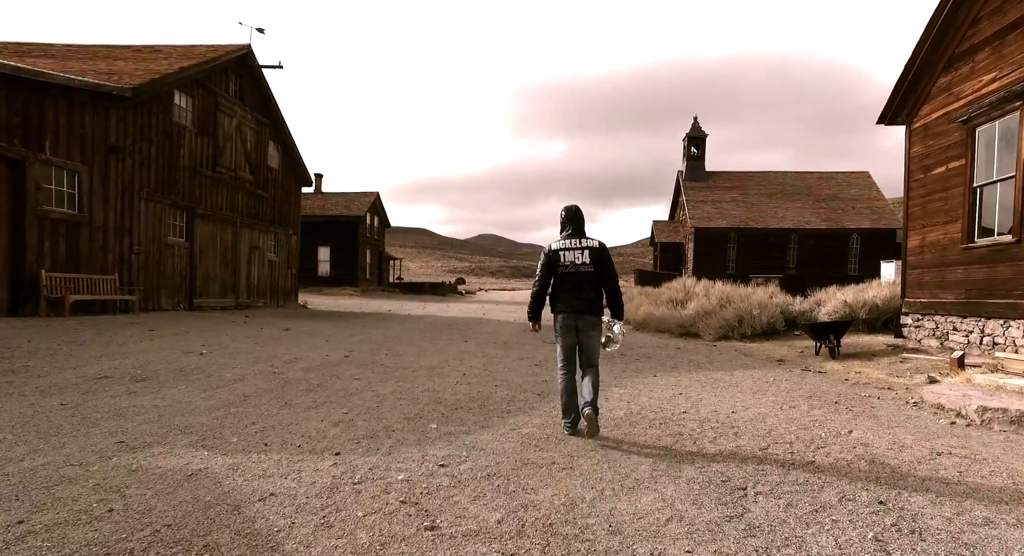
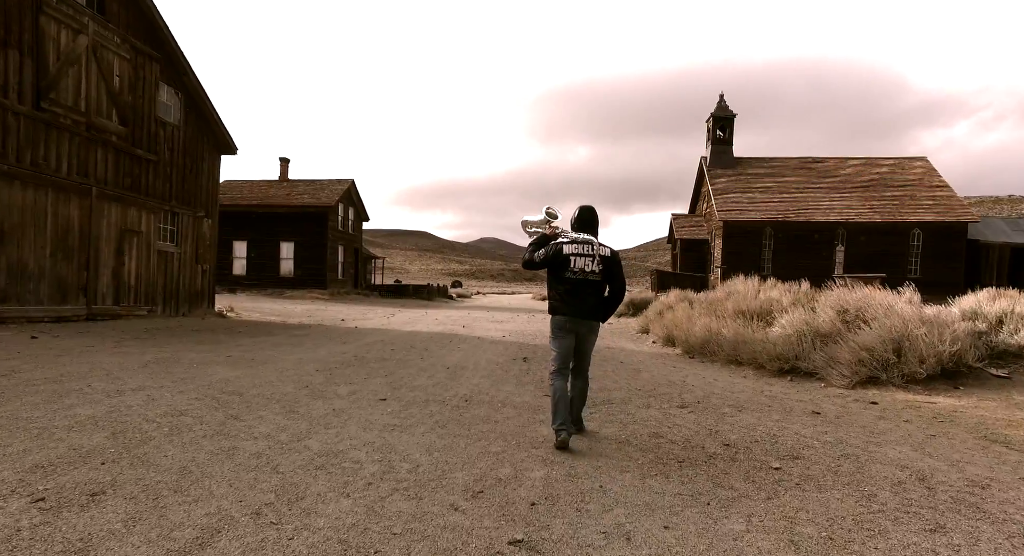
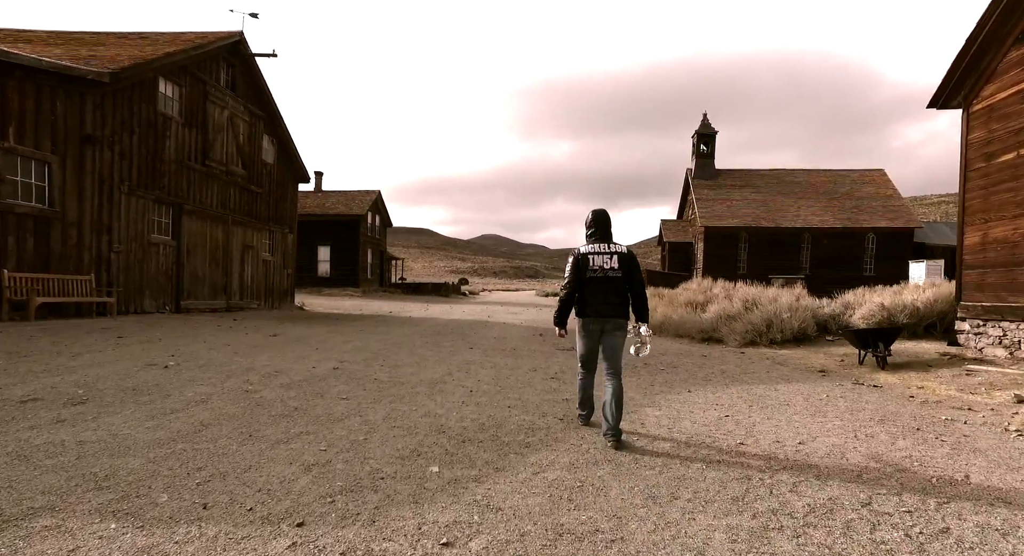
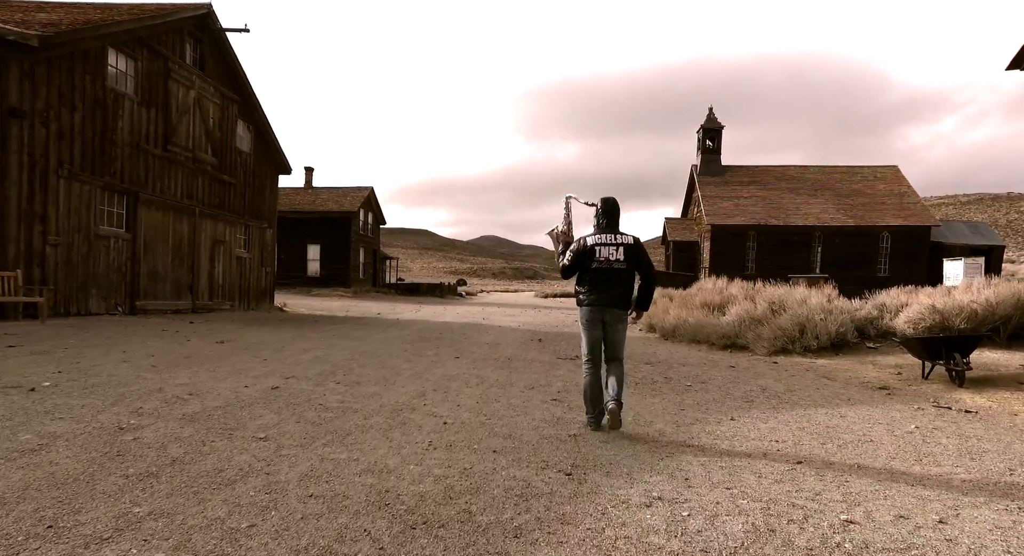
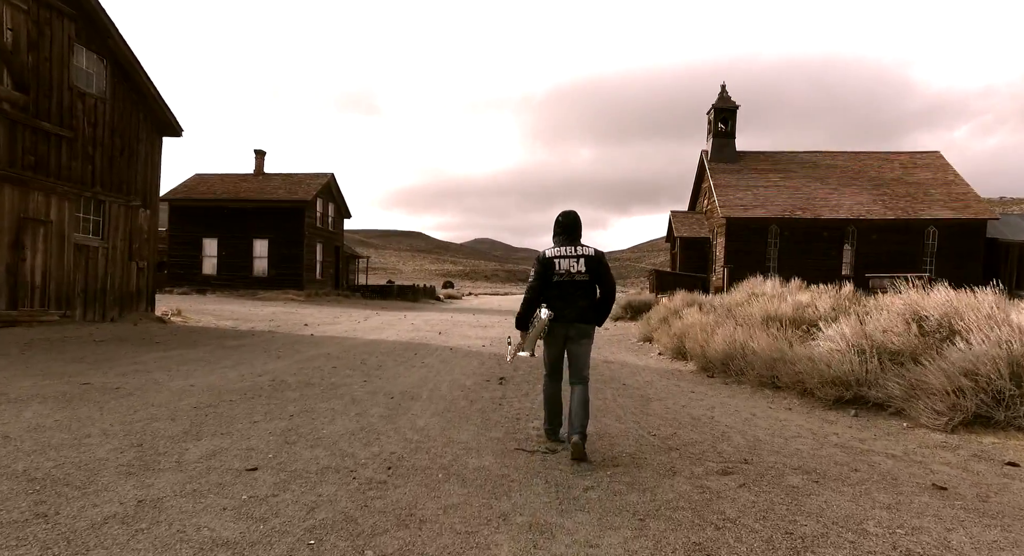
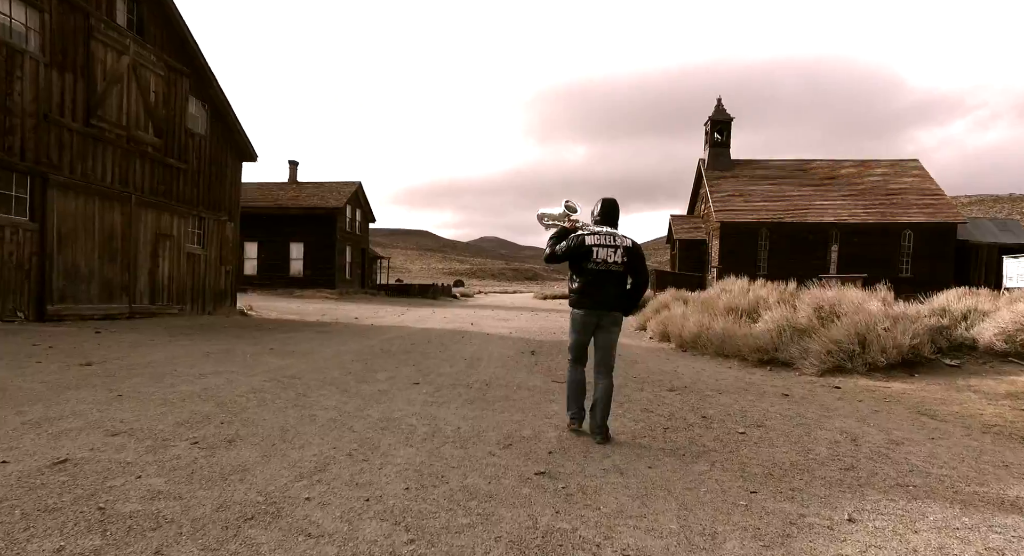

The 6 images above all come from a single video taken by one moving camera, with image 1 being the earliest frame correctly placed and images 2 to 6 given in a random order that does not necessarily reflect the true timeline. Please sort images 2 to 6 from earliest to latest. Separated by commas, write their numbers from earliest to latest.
3, 4, 6, 2, 5
